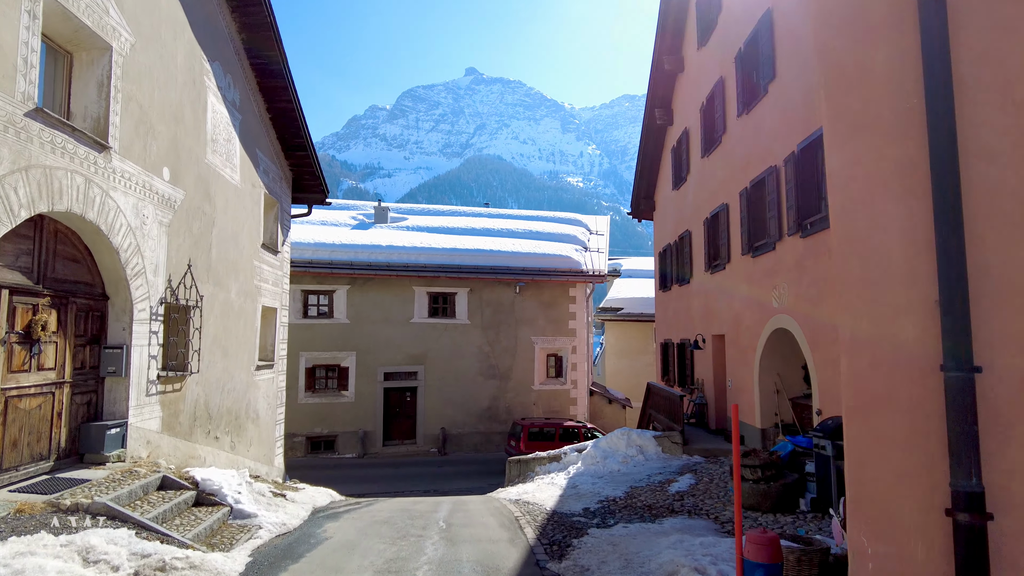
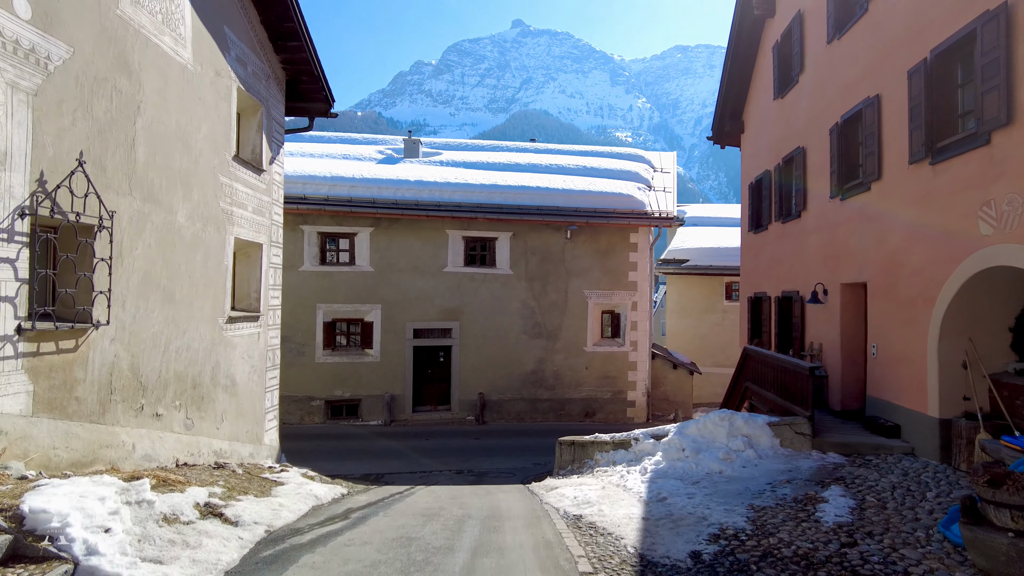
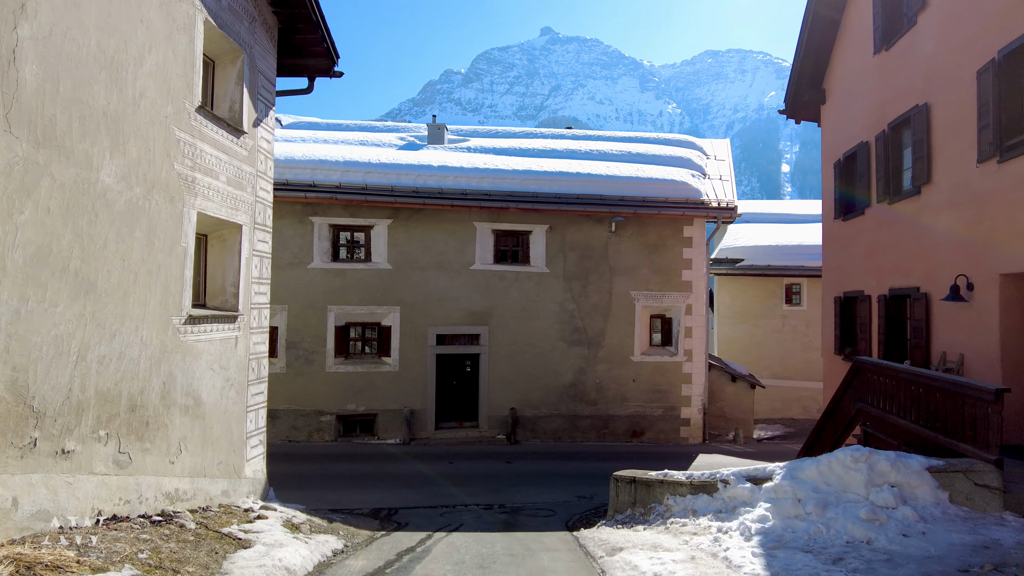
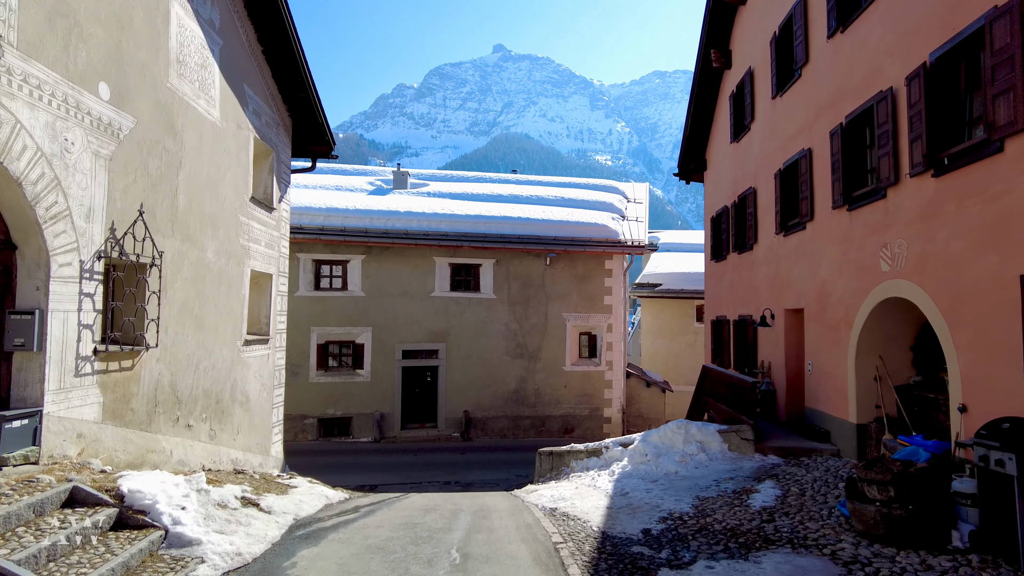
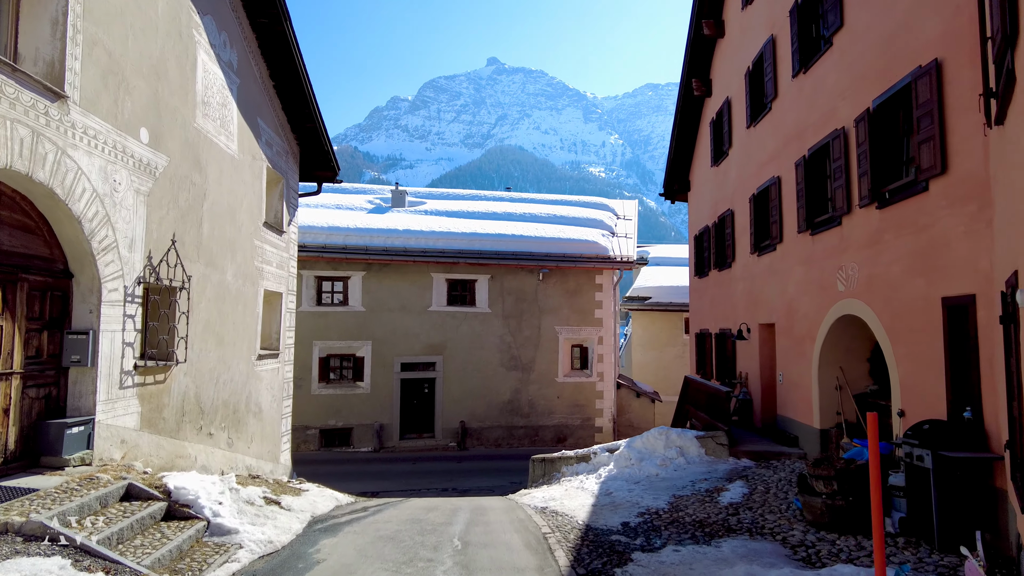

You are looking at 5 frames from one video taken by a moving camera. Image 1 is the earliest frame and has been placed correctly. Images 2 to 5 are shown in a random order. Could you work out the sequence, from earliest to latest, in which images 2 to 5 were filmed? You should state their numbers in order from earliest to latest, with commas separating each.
5, 4, 2, 3
